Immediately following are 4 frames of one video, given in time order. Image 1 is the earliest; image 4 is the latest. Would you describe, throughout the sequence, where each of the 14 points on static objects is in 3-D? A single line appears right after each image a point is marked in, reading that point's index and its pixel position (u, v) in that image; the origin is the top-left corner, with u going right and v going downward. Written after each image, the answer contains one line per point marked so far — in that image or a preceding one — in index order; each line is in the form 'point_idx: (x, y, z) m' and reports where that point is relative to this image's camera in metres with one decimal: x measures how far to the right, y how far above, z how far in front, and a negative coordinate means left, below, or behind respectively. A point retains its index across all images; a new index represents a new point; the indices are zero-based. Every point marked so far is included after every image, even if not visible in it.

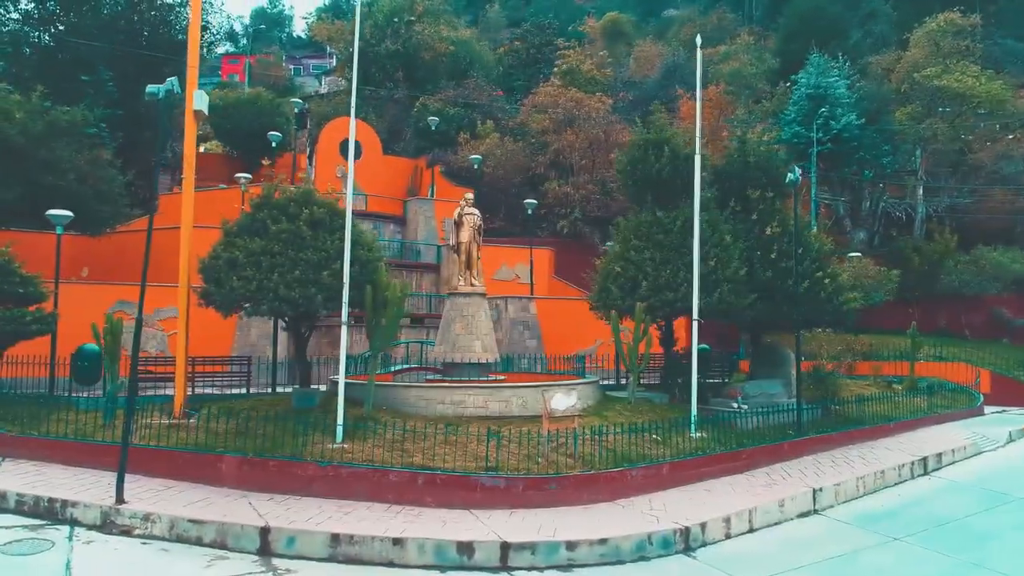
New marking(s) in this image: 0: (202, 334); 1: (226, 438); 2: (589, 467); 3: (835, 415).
0: (-6.8, -1.0, +16.2) m
1: (-4.3, -2.3, +11.1) m
2: (+1.2, -2.7, +11.0) m
3: (+6.5, -2.6, +14.9) m
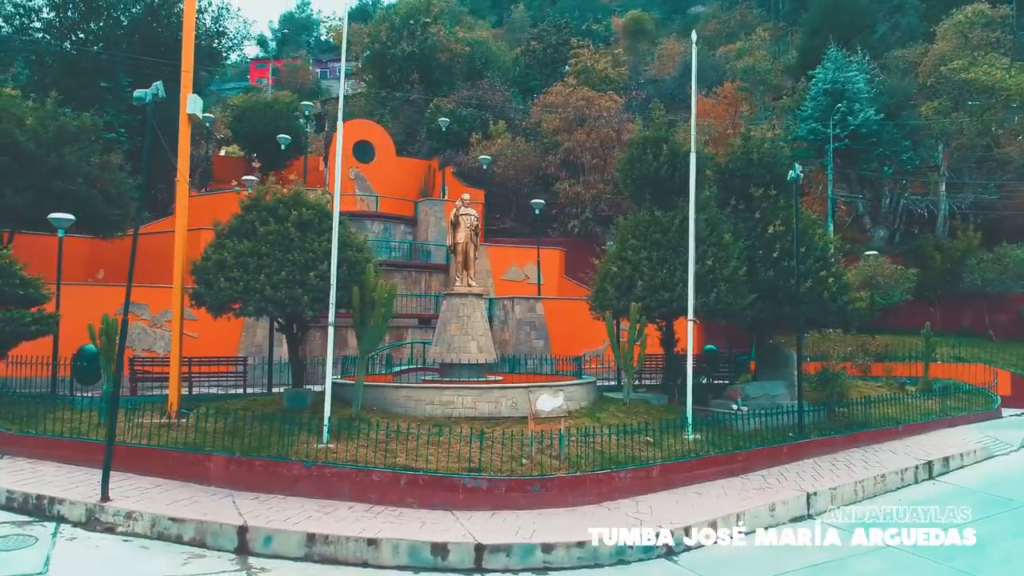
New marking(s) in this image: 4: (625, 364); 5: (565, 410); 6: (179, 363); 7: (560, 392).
0: (-6.8, -1.0, +16.4) m
1: (-4.5, -2.3, +11.2) m
2: (+0.9, -2.7, +10.9) m
3: (+6.4, -2.6, +14.5) m
4: (+2.1, -1.4, +13.5) m
5: (+0.9, -2.2, +12.8) m
6: (-5.5, -1.2, +12.1) m
7: (+0.8, -1.8, +12.8) m
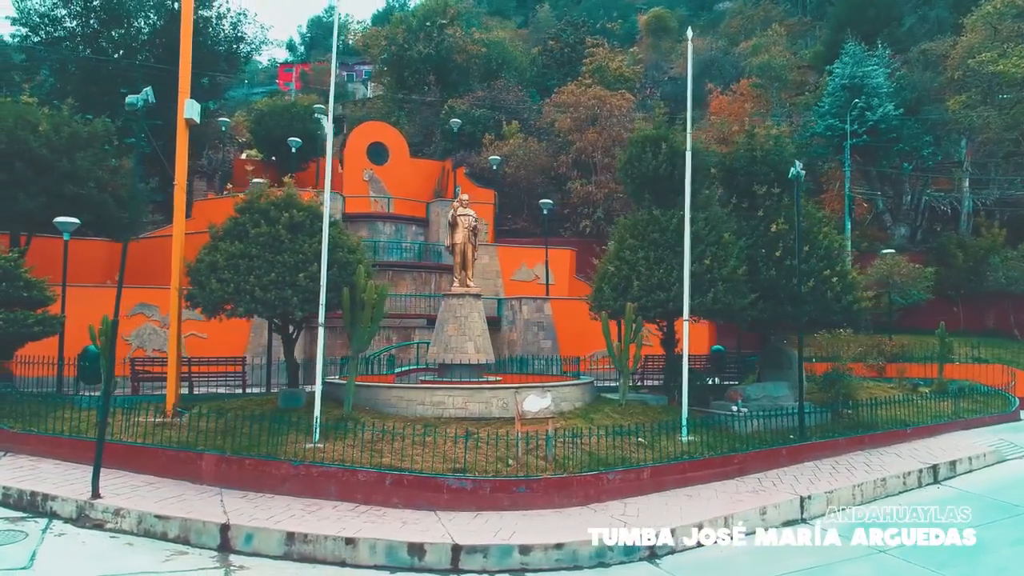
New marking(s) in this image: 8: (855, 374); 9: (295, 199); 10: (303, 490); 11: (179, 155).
0: (-6.7, -1.1, +16.7) m
1: (-4.7, -2.3, +11.4) m
2: (+0.7, -2.7, +10.9) m
3: (+6.4, -2.5, +14.2) m
4: (+2.0, -1.4, +13.4) m
5: (+0.8, -2.2, +12.7) m
6: (-5.6, -1.3, +12.3) m
7: (+0.7, -1.8, +12.7) m
8: (+7.9, -2.0, +16.9) m
9: (-3.5, +1.5, +12.0) m
10: (-3.0, -2.9, +10.4) m
11: (-5.6, +2.2, +12.4) m
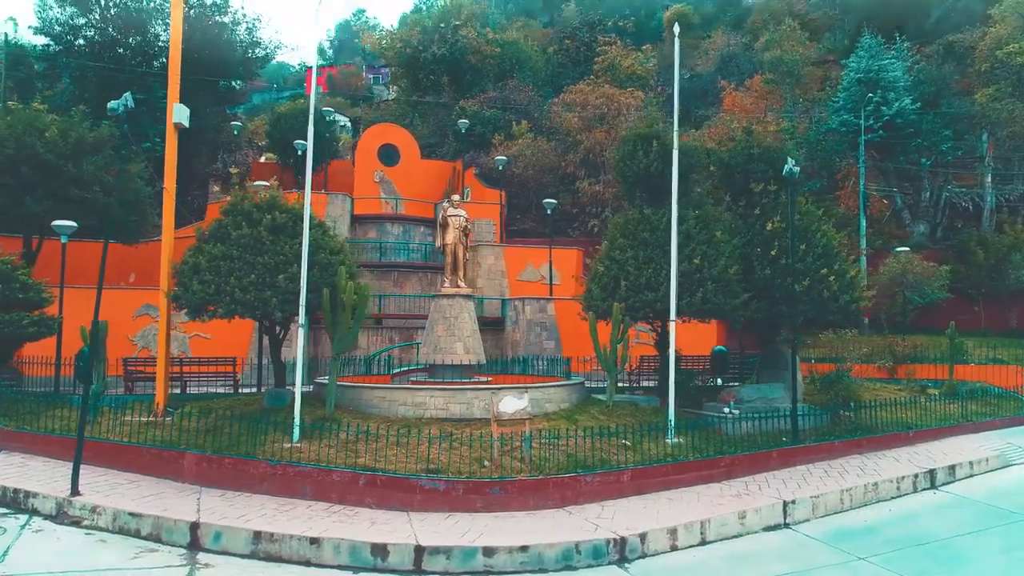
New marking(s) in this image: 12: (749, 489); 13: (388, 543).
0: (-6.8, -1.1, +17.0) m
1: (-5.0, -2.3, +11.6) m
2: (+0.4, -2.7, +10.8) m
3: (+6.2, -2.5, +13.9) m
4: (+1.8, -1.4, +13.3) m
5: (+0.6, -2.2, +12.7) m
6: (-5.9, -1.3, +12.5) m
7: (+0.4, -1.8, +12.6) m
8: (+7.8, -2.0, +16.5) m
9: (-3.8, +1.4, +12.1) m
10: (-3.3, -2.9, +10.5) m
11: (-5.9, +2.2, +12.6) m
12: (+3.7, -3.1, +11.5) m
13: (-1.5, -3.1, +8.9) m
